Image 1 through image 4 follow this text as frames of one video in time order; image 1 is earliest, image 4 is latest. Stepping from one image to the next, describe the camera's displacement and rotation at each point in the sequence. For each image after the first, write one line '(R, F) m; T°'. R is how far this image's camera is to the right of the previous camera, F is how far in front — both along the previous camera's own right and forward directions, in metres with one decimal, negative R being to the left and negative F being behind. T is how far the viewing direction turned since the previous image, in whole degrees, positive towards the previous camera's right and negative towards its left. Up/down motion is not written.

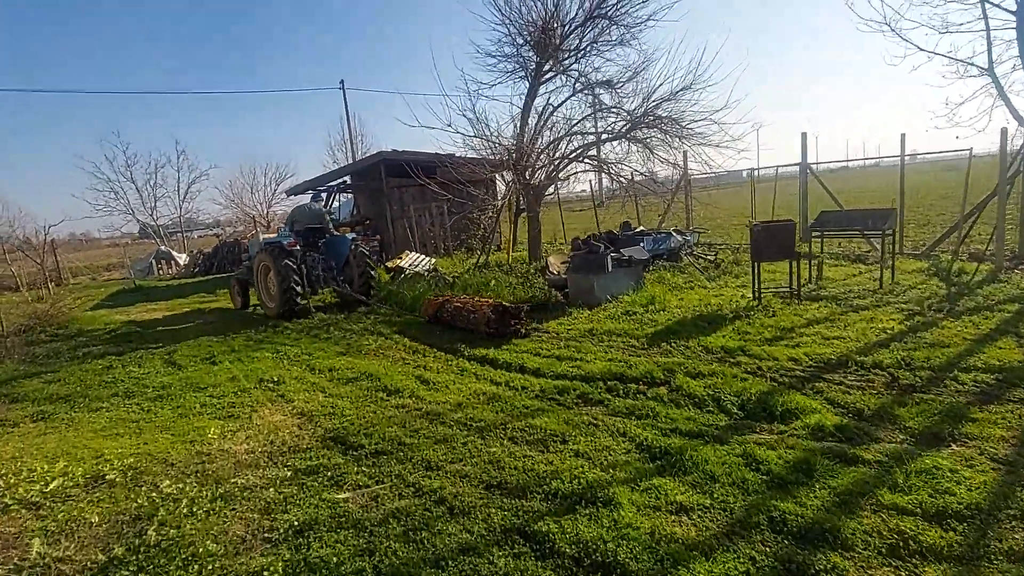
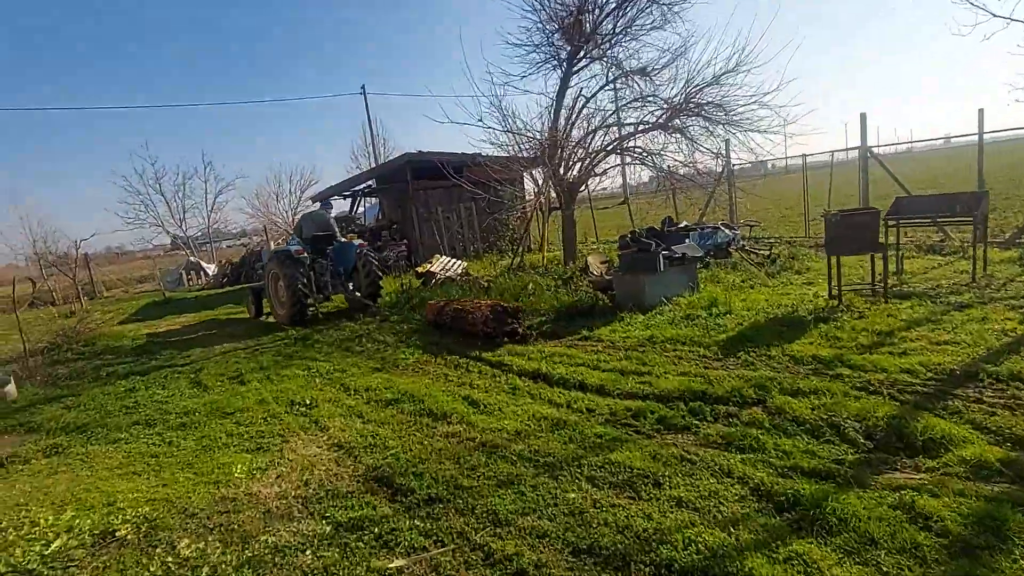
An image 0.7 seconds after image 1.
(-0.2, +0.5) m; -3°
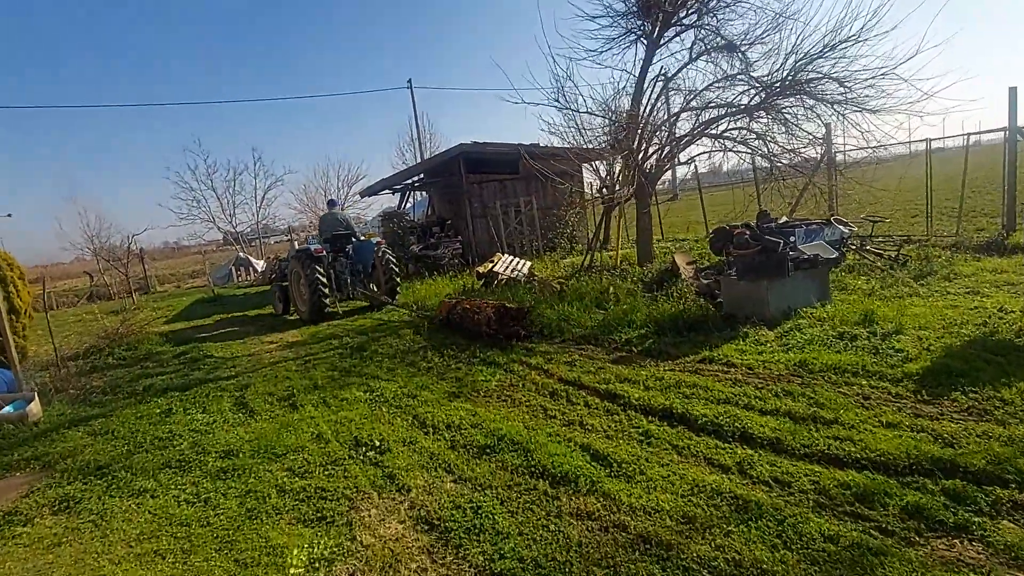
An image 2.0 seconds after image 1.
(-0.5, +0.9) m; -4°
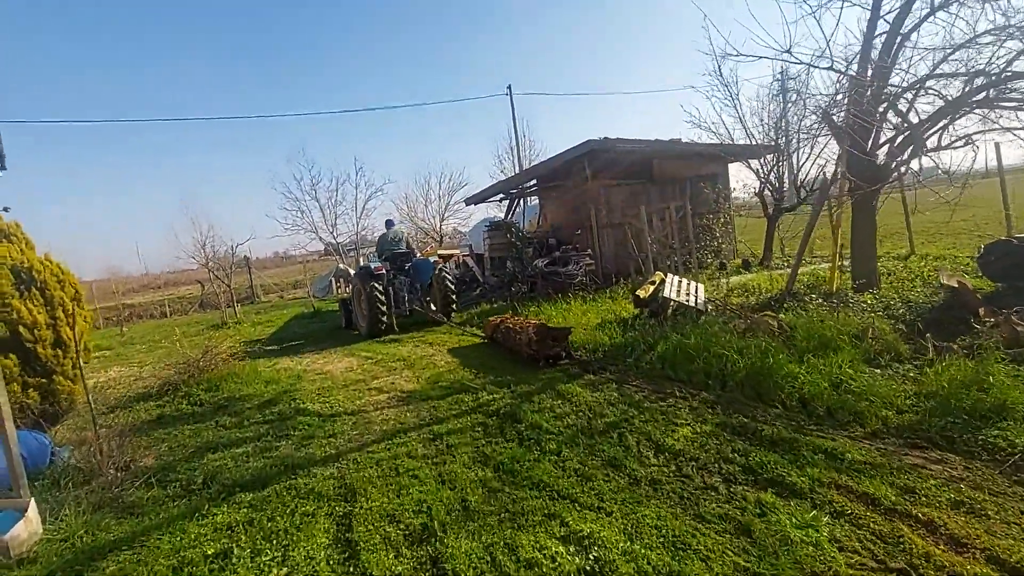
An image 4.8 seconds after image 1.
(-1.1, +1.9) m; -9°
